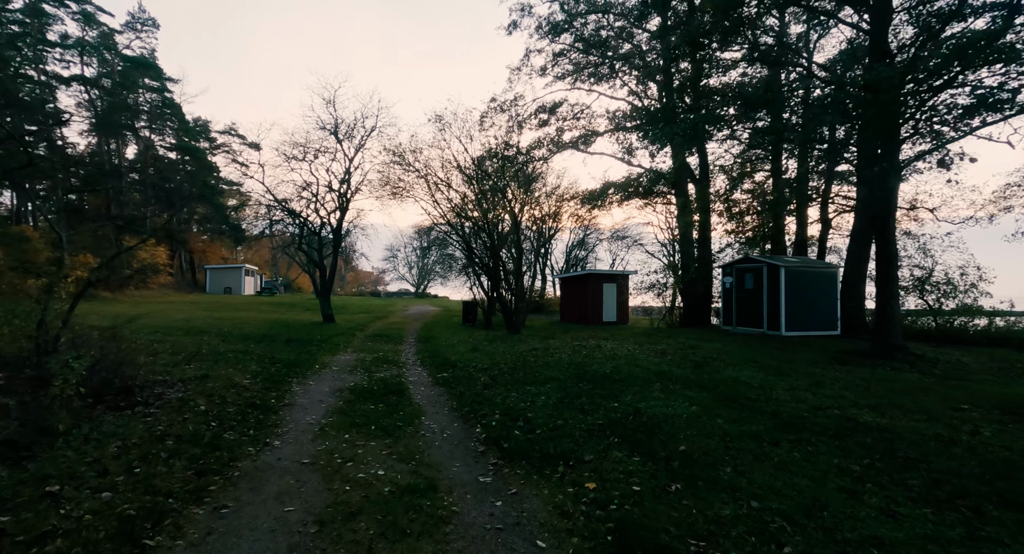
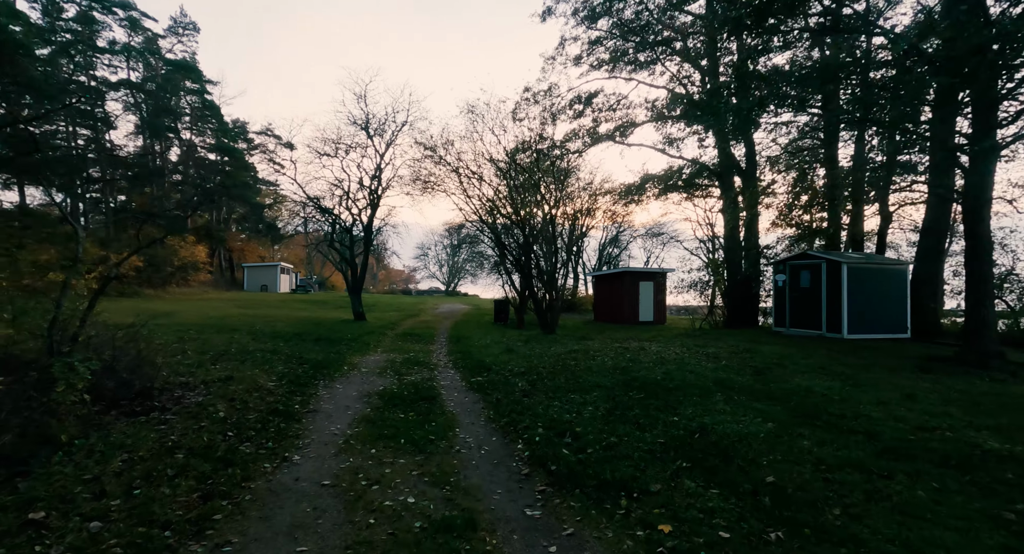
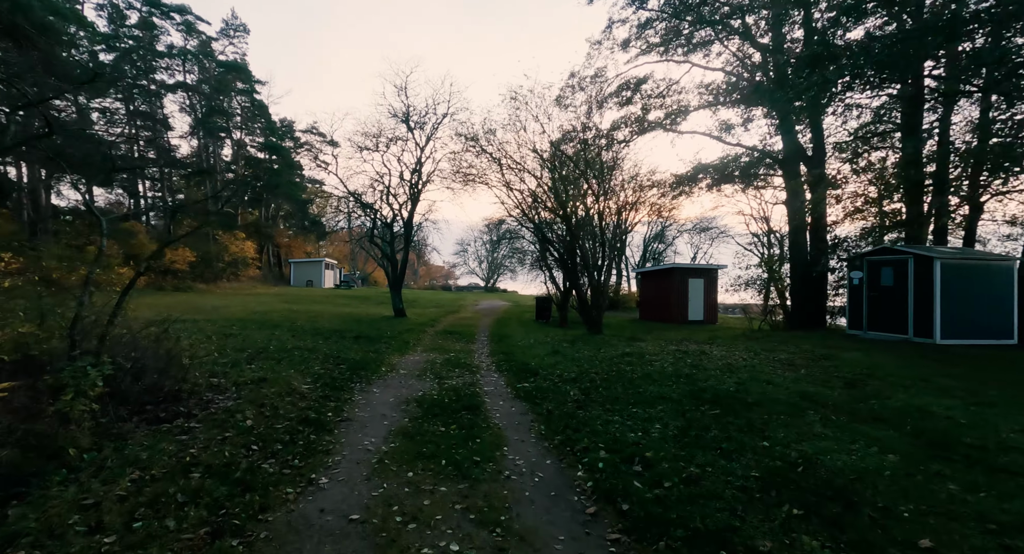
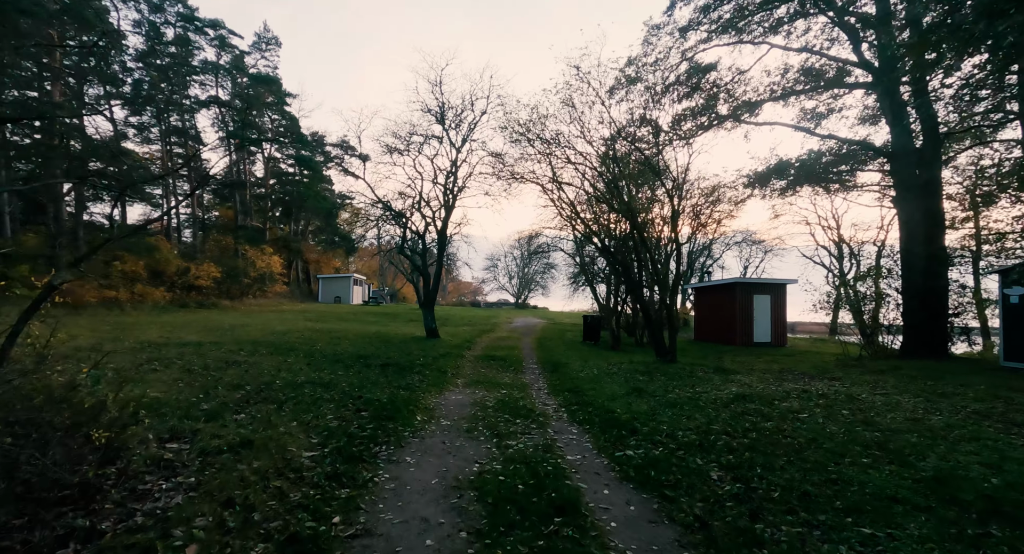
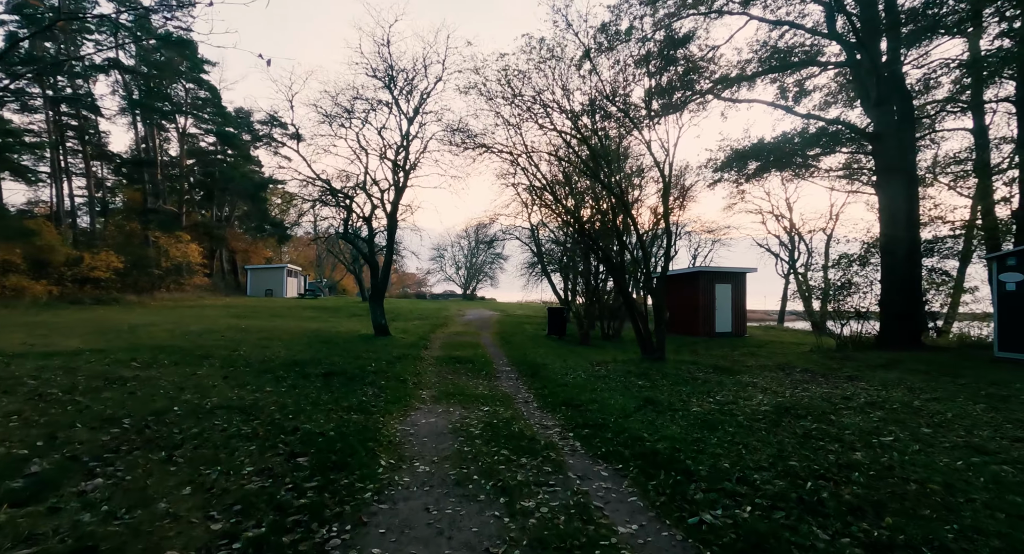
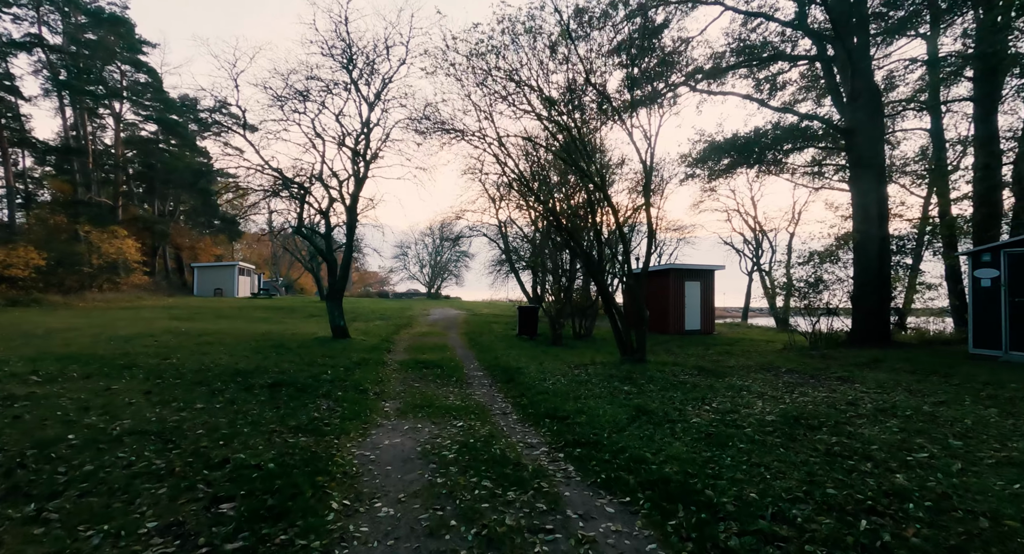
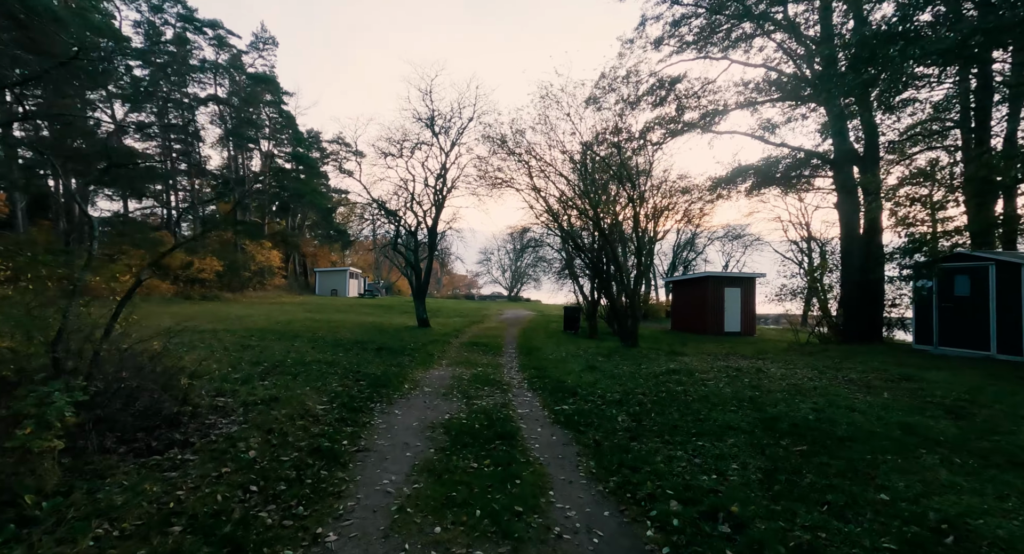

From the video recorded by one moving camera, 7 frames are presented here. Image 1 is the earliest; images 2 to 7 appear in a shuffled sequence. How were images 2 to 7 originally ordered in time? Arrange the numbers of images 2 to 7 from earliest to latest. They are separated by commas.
2, 3, 7, 4, 5, 6
